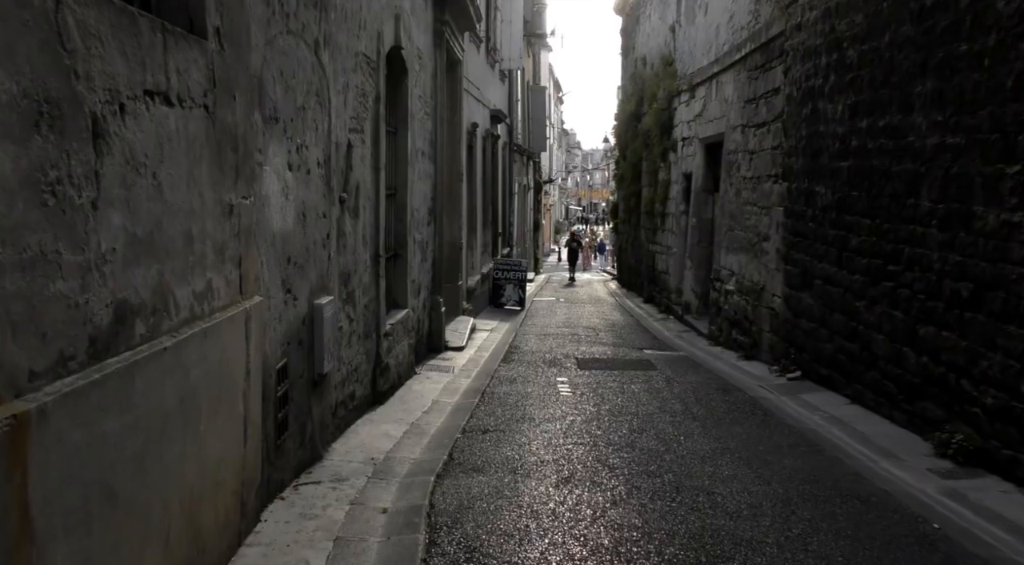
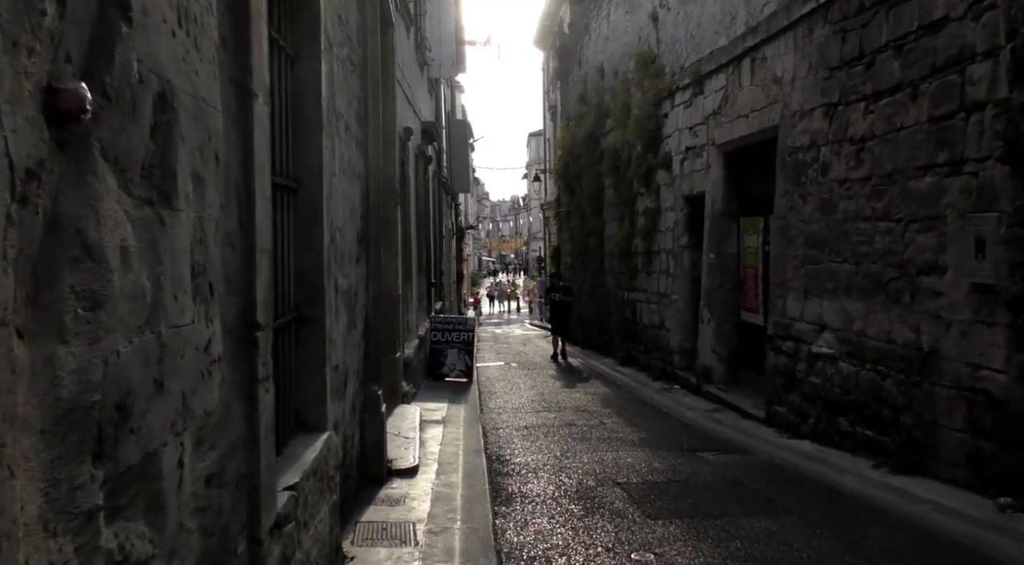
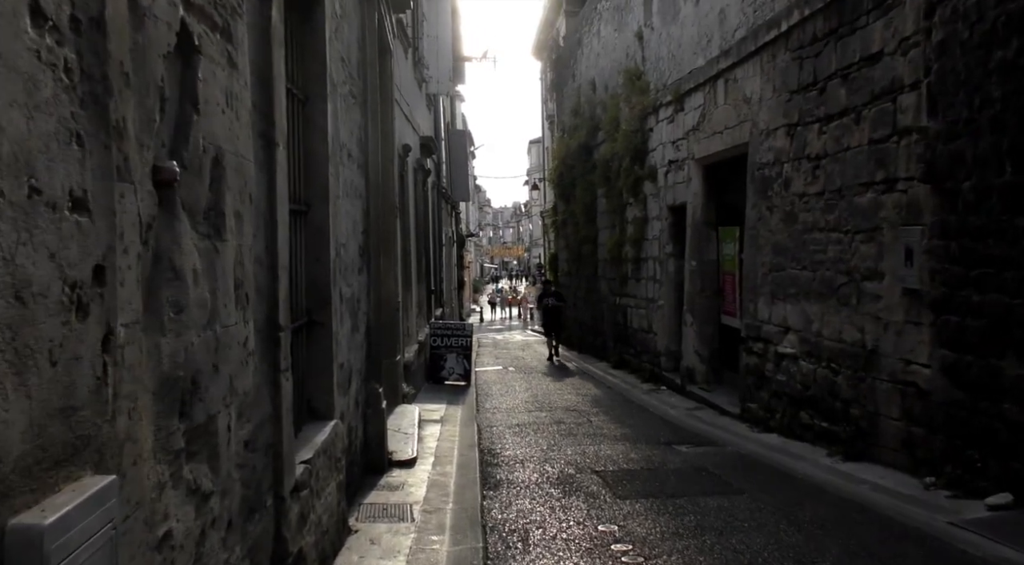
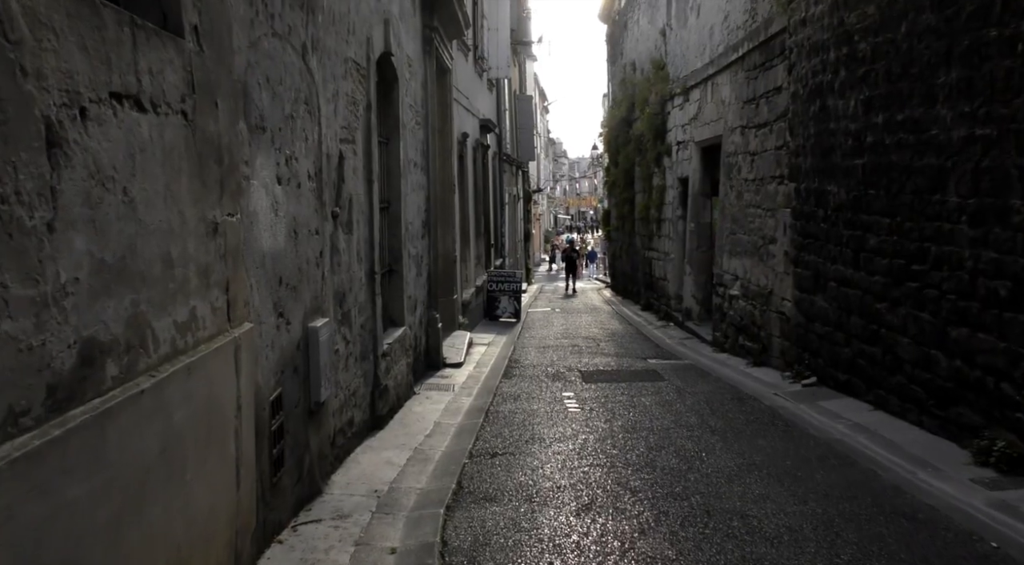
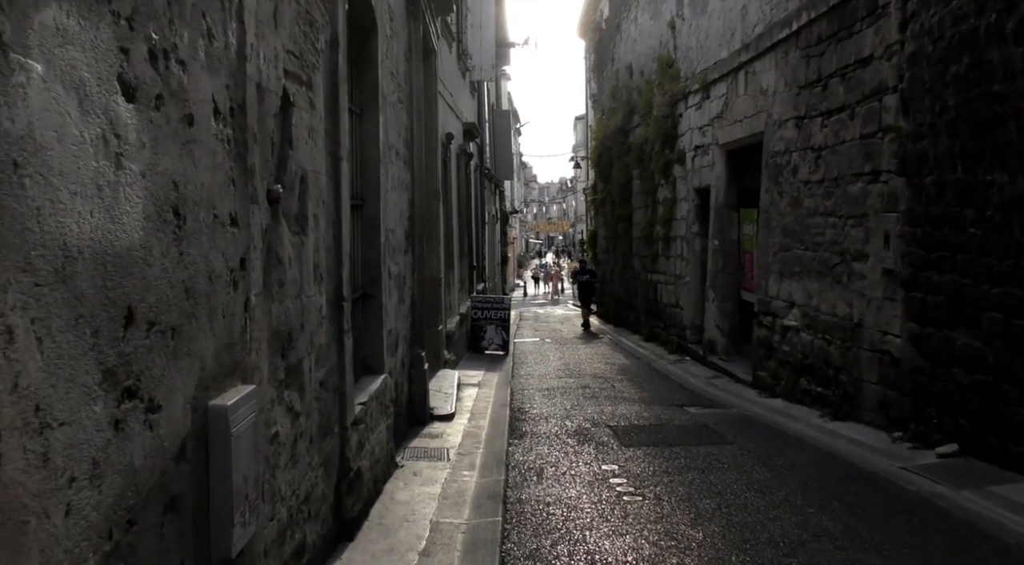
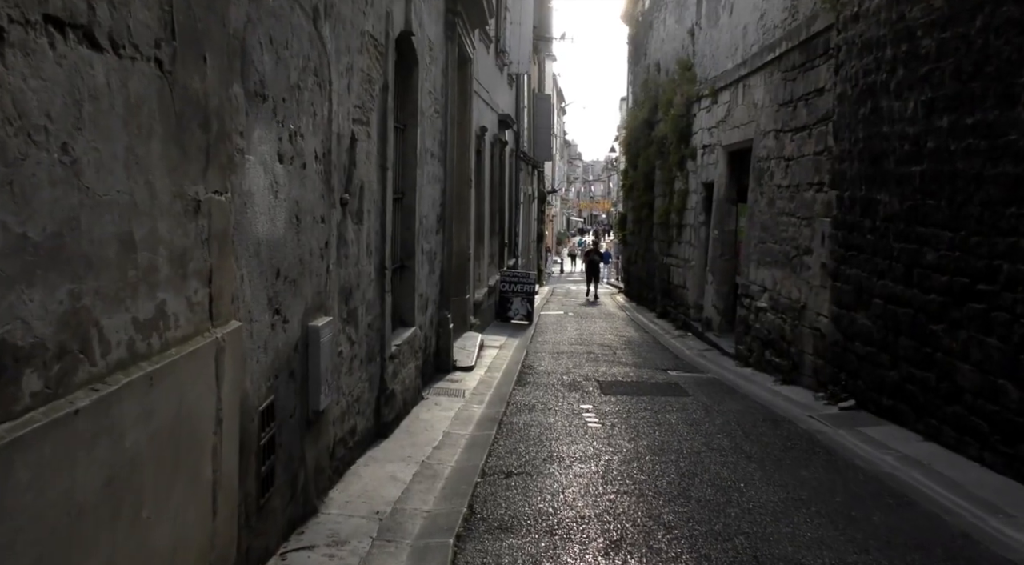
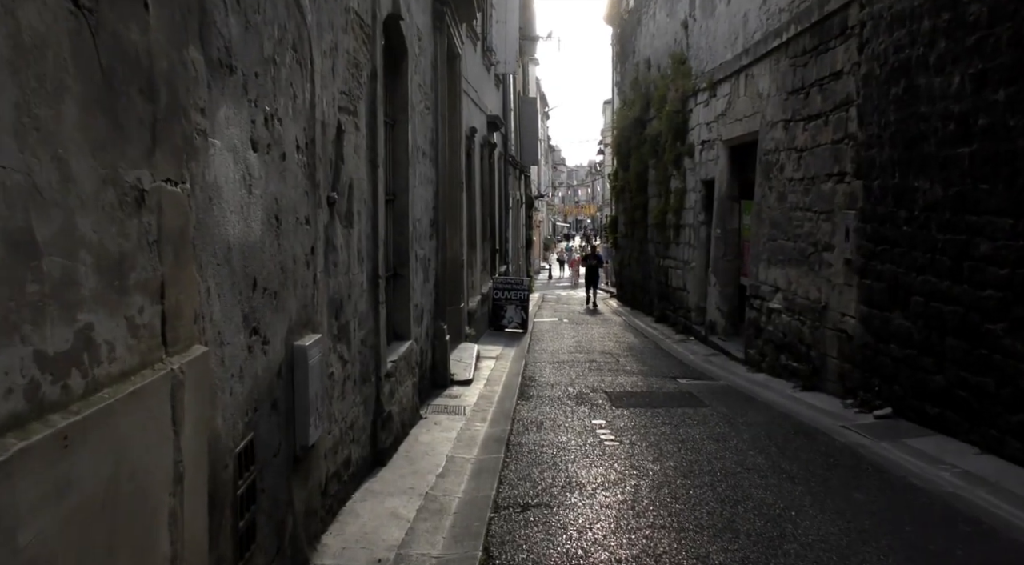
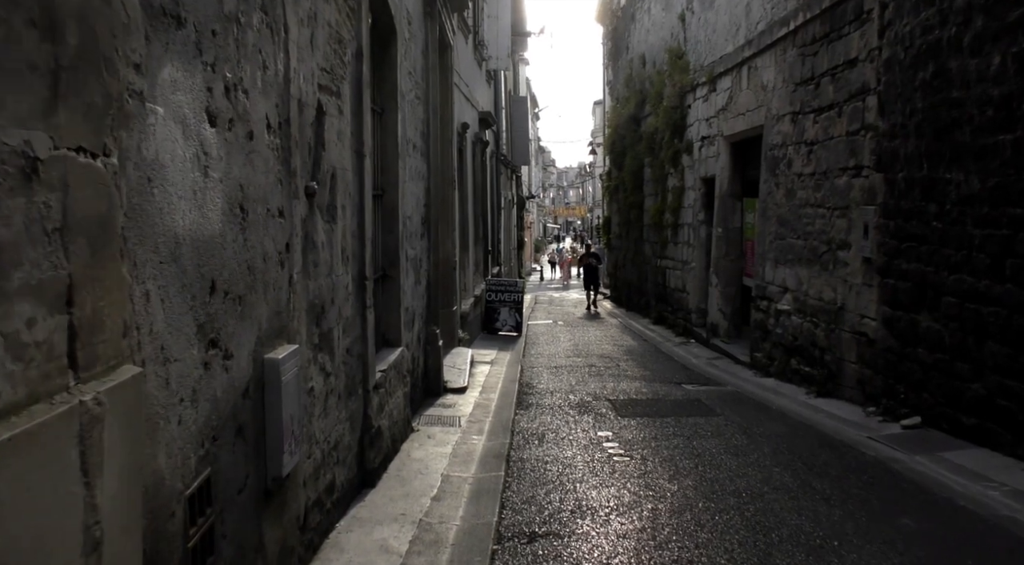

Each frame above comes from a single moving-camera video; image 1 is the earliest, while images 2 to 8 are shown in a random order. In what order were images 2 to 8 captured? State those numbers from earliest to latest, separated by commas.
4, 6, 7, 8, 5, 3, 2
